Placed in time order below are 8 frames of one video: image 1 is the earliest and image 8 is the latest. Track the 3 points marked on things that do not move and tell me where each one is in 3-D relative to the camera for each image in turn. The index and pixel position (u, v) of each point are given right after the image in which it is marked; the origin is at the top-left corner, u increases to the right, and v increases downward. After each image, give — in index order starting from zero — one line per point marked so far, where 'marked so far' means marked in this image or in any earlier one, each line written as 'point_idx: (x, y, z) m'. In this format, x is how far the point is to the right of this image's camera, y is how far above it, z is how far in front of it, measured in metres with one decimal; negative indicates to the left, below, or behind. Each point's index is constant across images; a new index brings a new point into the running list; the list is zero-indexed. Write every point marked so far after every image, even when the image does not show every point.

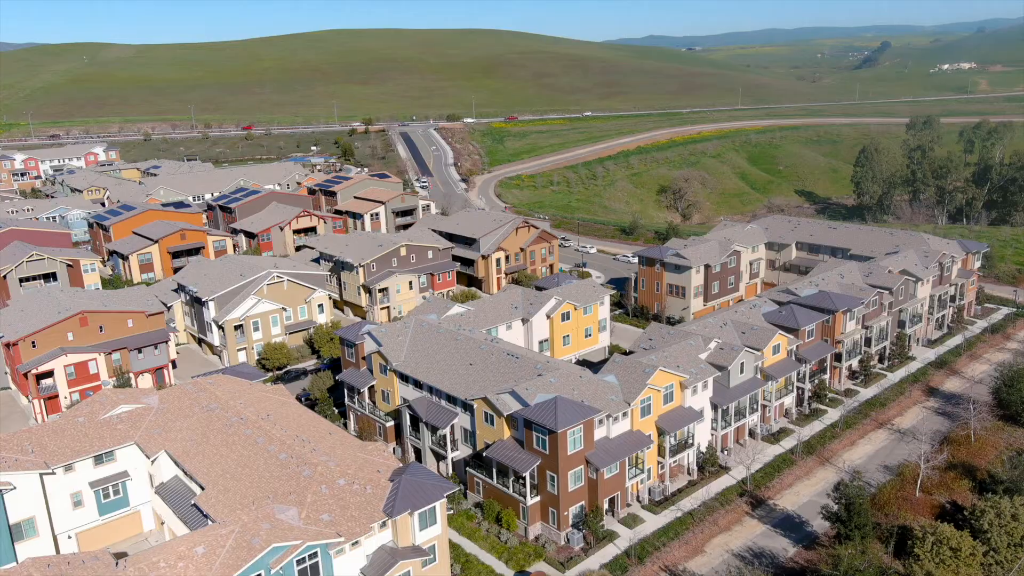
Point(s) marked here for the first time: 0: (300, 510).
0: (-5.2, -5.4, +19.4) m
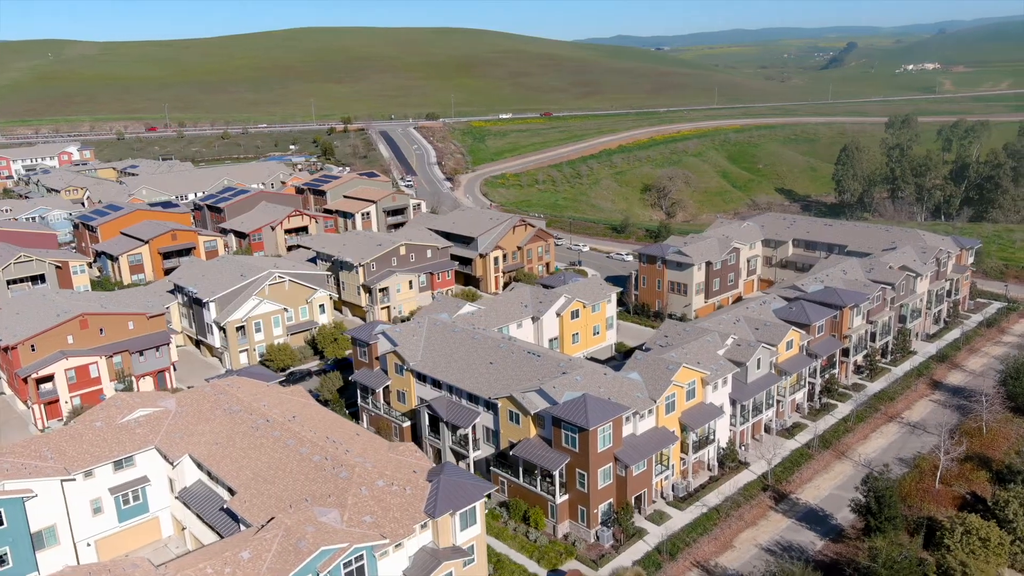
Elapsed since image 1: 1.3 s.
0: (-4.1, -5.4, +19.1) m
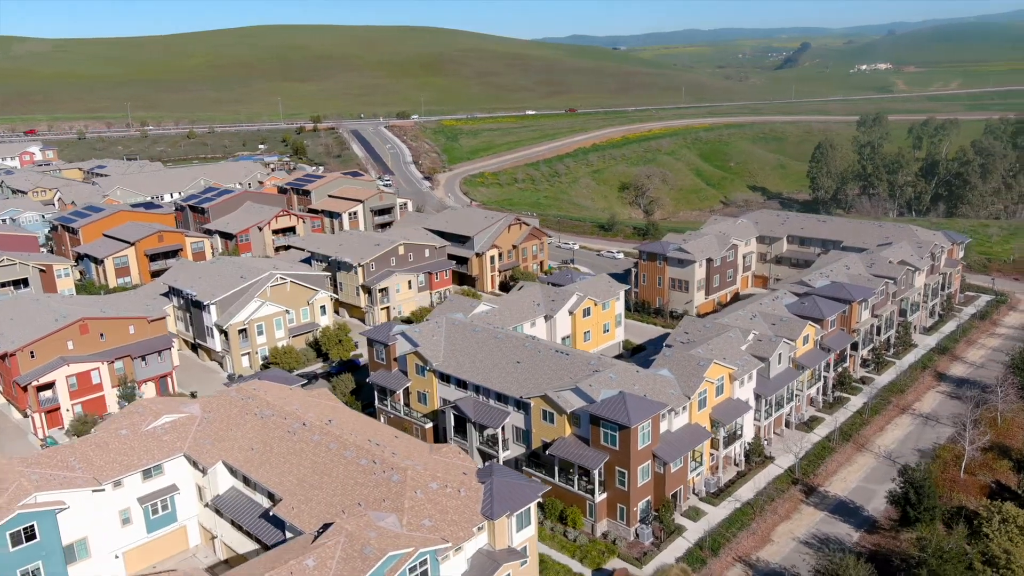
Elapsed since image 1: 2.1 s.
0: (-2.7, -5.4, +18.7) m
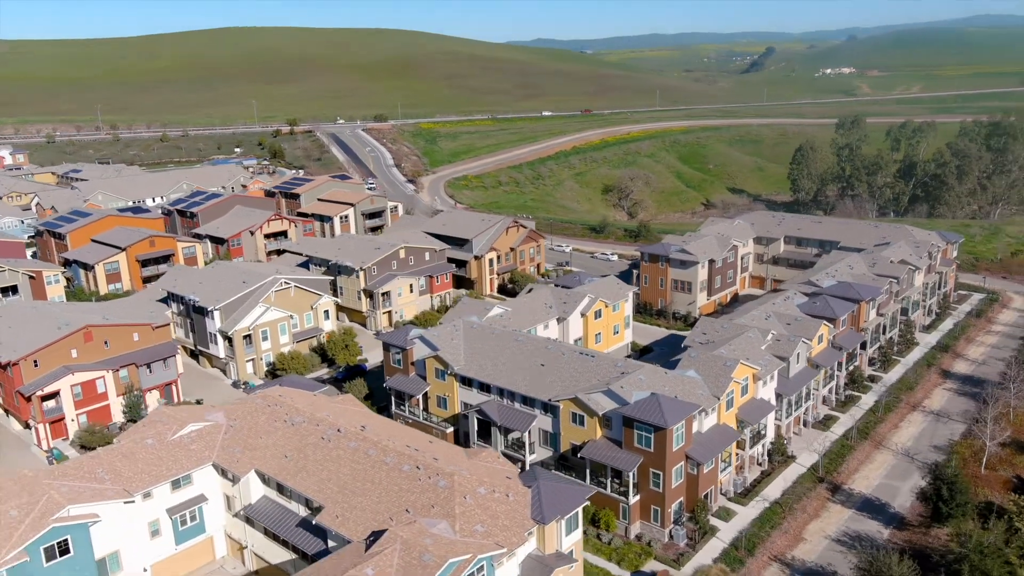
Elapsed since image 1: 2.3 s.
0: (-1.4, -5.4, +18.5) m
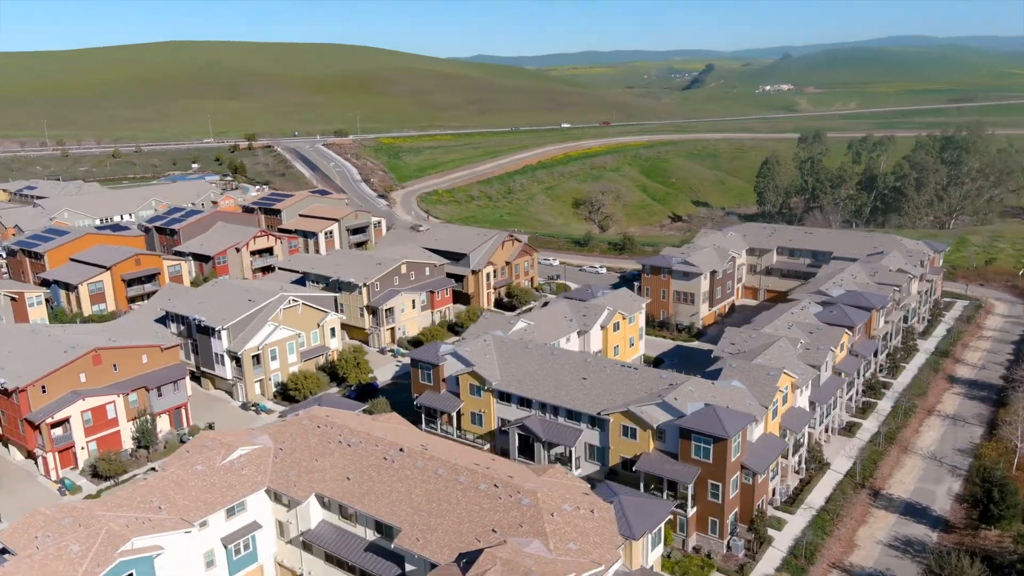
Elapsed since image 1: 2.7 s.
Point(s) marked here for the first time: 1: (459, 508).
0: (+0.8, -5.8, +18.1) m
1: (-1.3, -5.4, +19.6) m
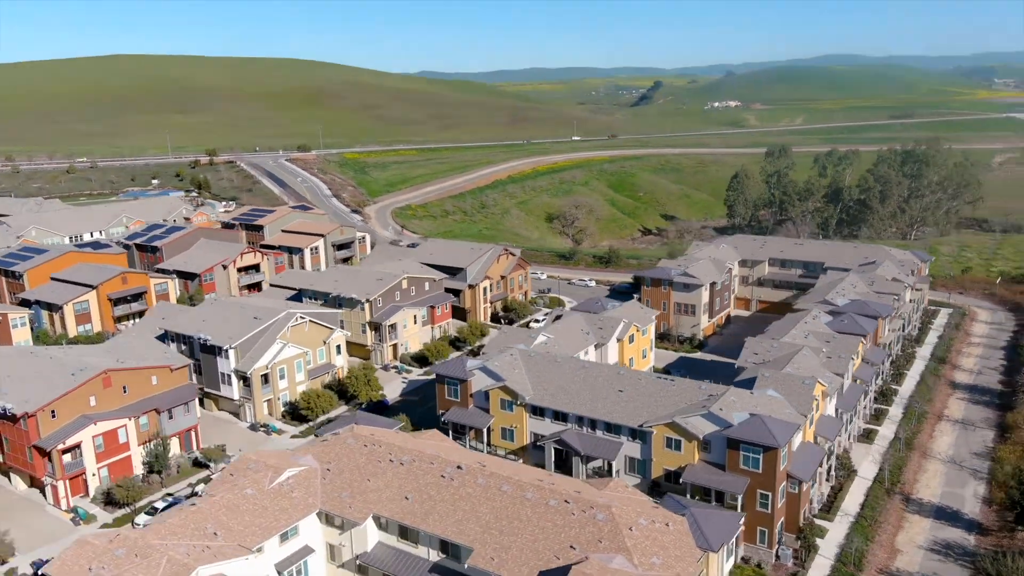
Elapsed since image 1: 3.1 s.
0: (+2.6, -6.0, +17.8) m
1: (+0.5, -5.8, +19.2) m
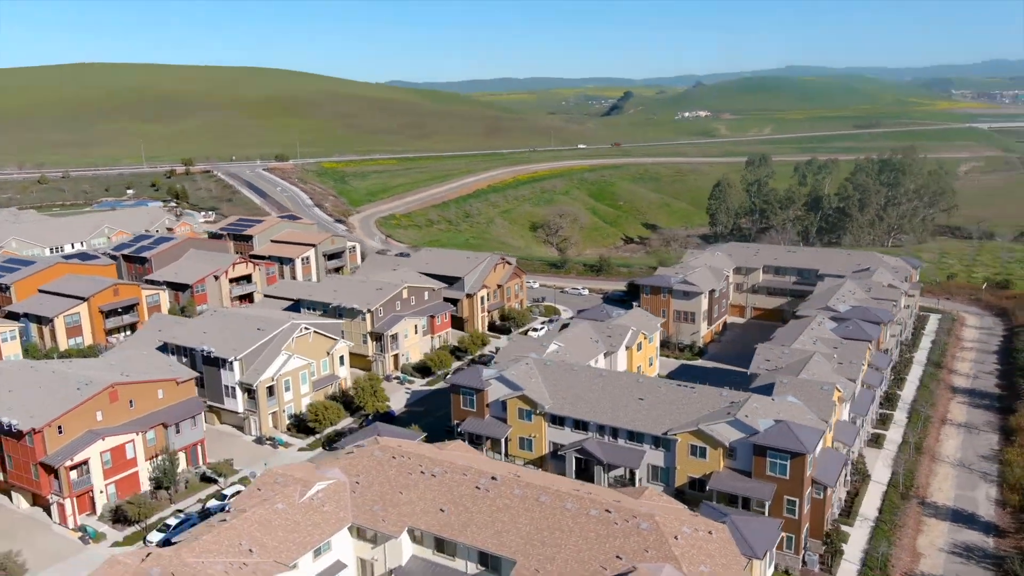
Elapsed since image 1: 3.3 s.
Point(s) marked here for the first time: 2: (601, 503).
0: (+3.7, -6.2, +17.7) m
1: (+1.5, -6.0, +19.1) m
2: (+2.2, -5.4, +20.0) m
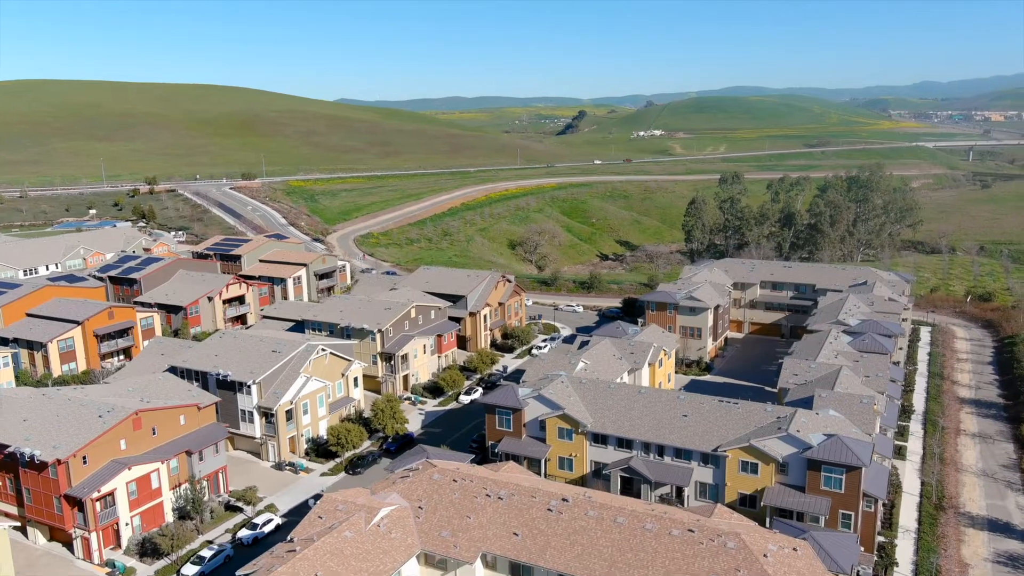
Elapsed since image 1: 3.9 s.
0: (+5.8, -6.5, +17.6) m
1: (+3.5, -6.4, +18.8) m
2: (+4.1, -5.8, +19.8) m
